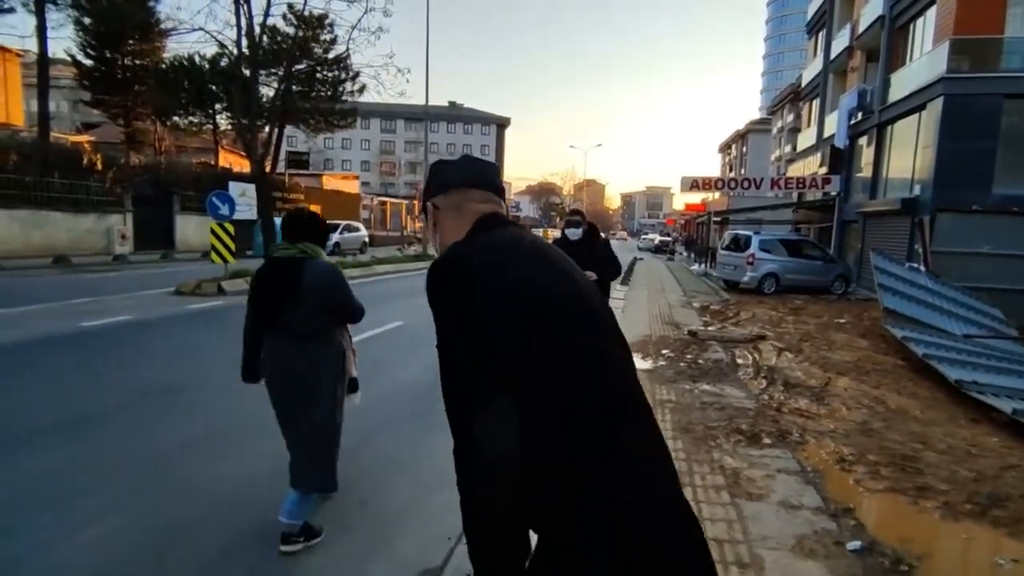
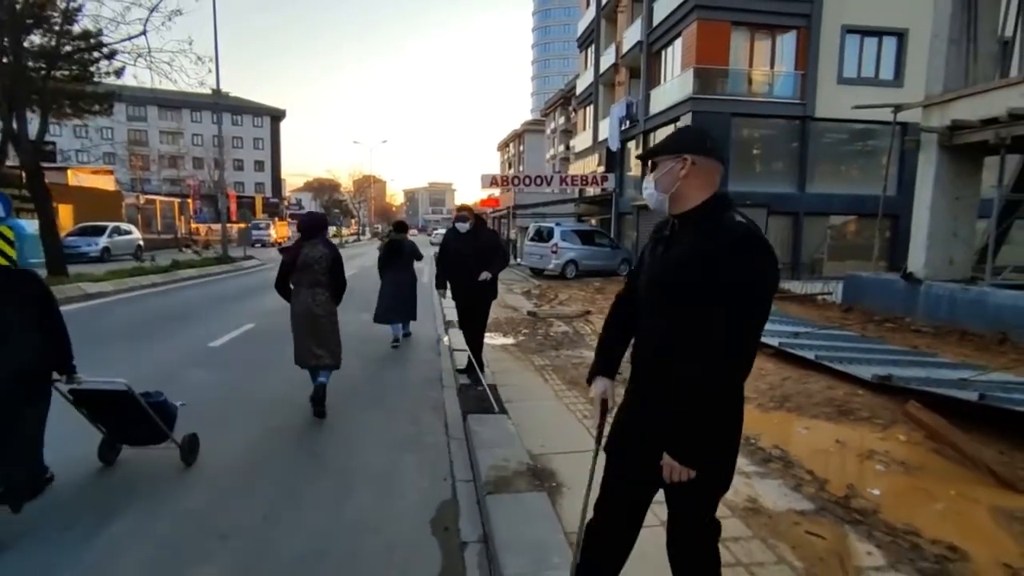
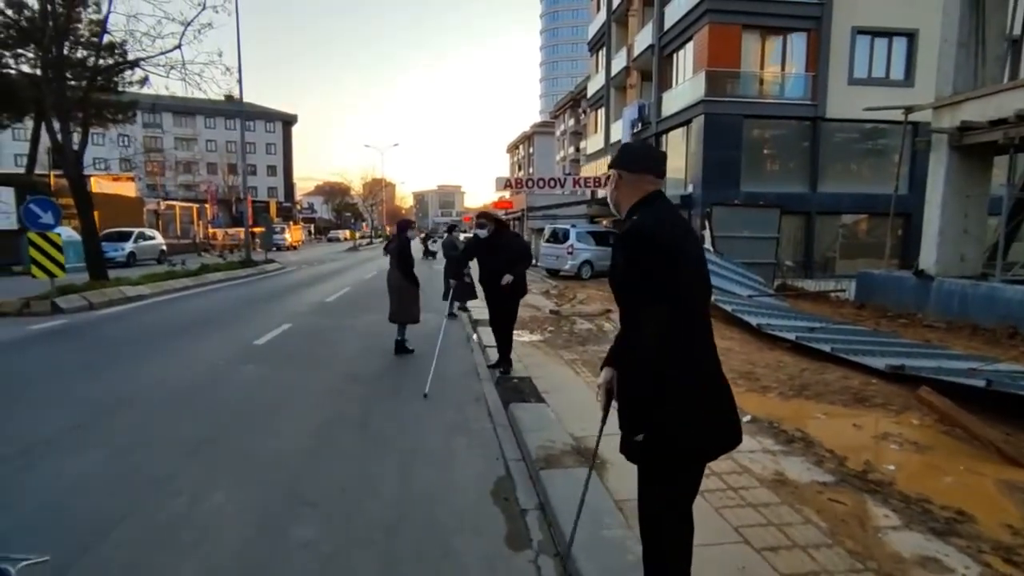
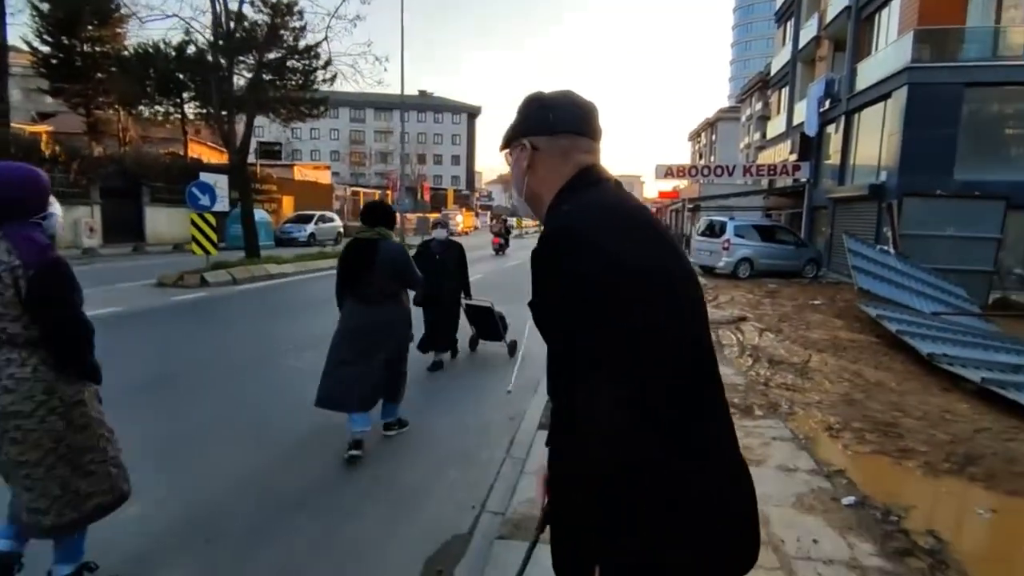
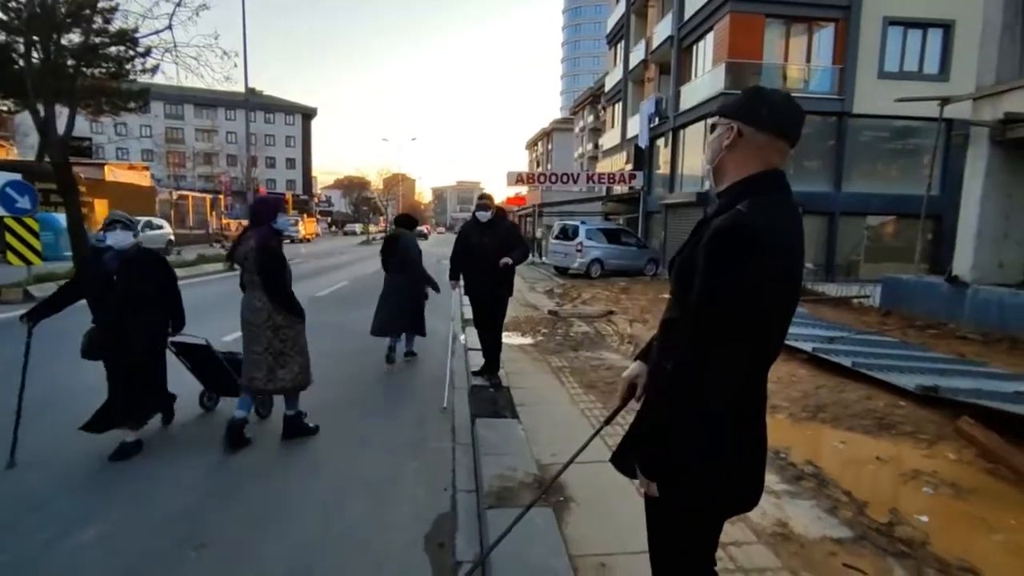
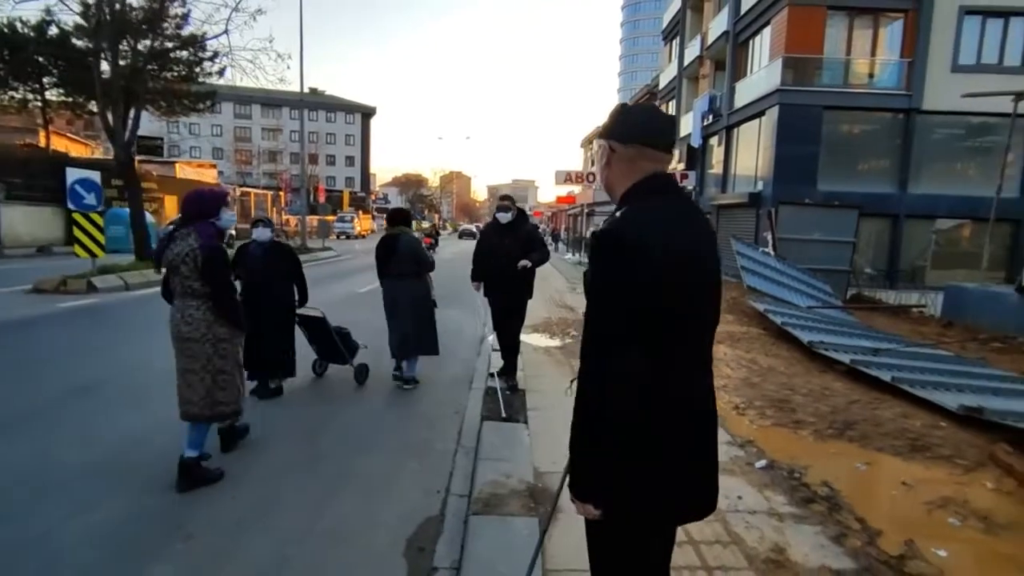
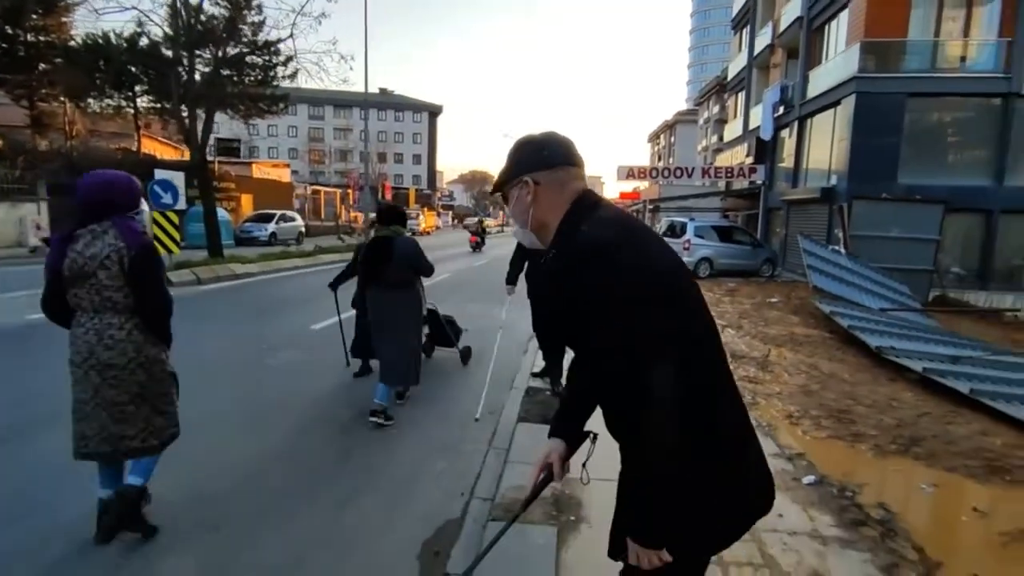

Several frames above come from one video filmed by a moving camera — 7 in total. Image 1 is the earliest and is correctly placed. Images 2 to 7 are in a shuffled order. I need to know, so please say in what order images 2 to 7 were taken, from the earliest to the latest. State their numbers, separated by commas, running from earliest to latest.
4, 7, 6, 5, 2, 3
